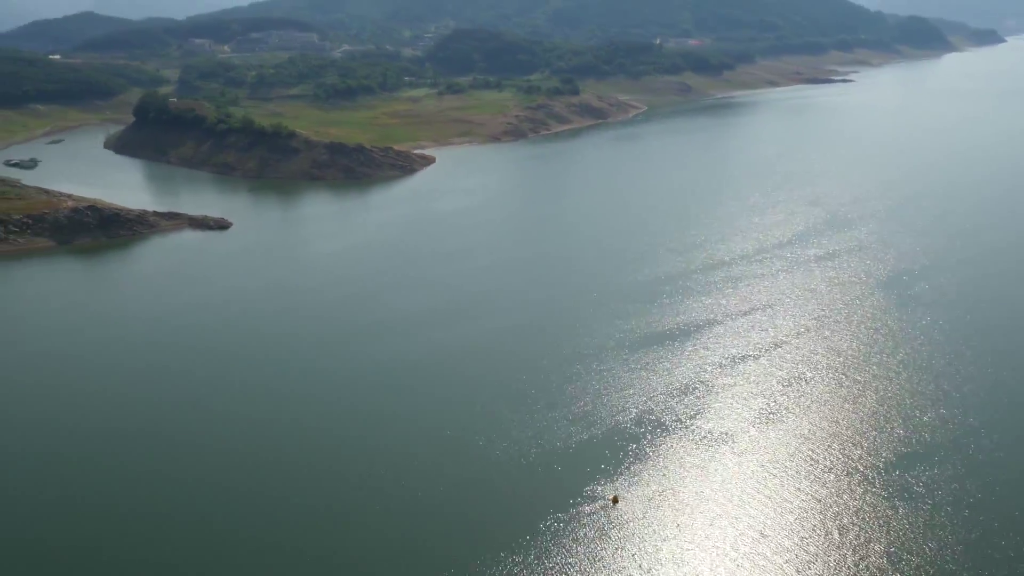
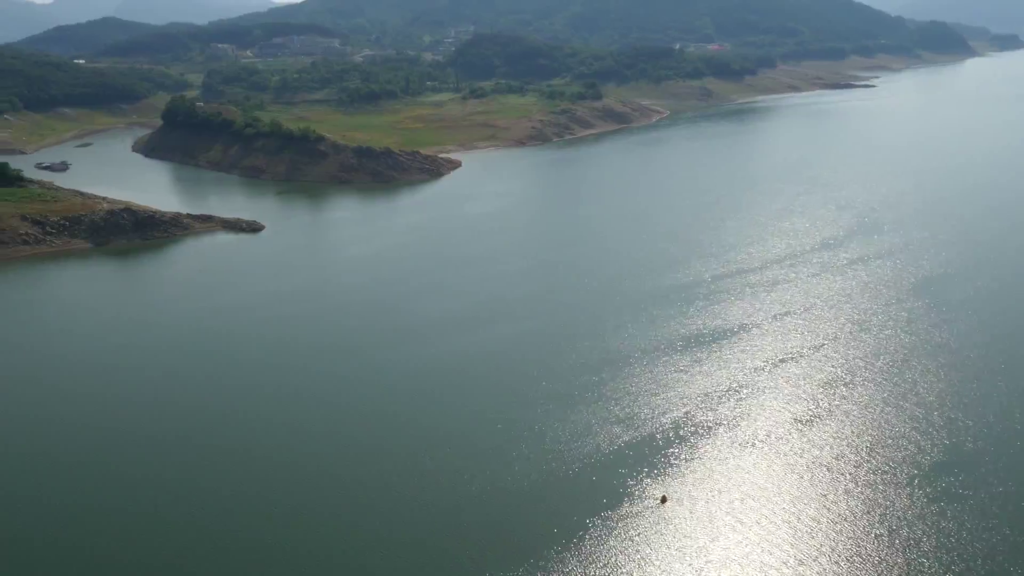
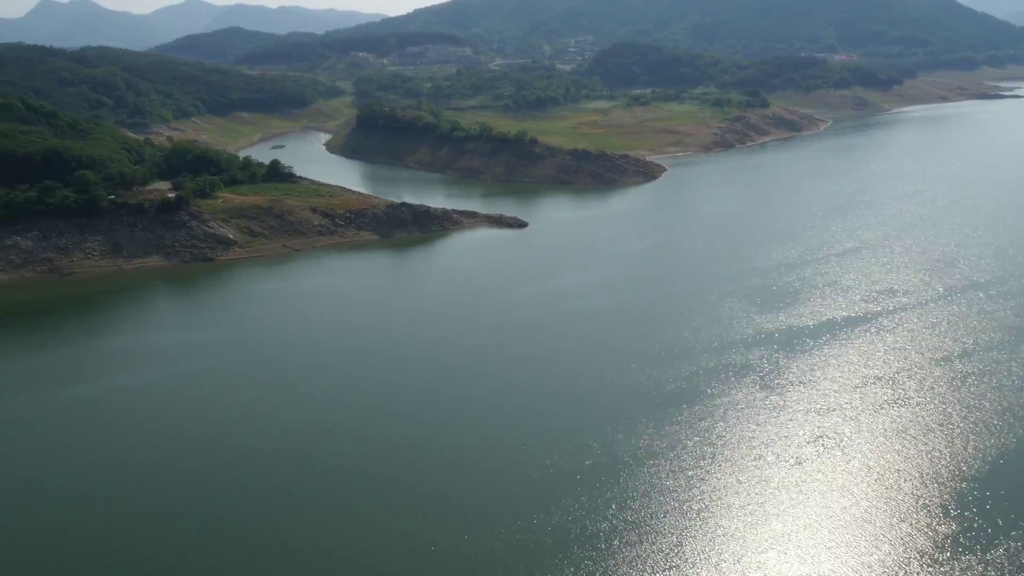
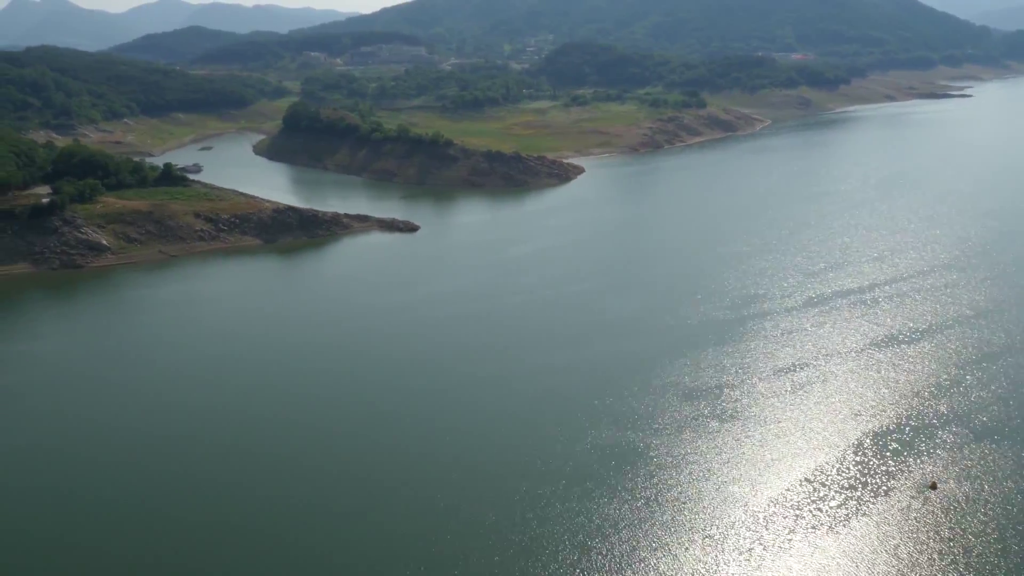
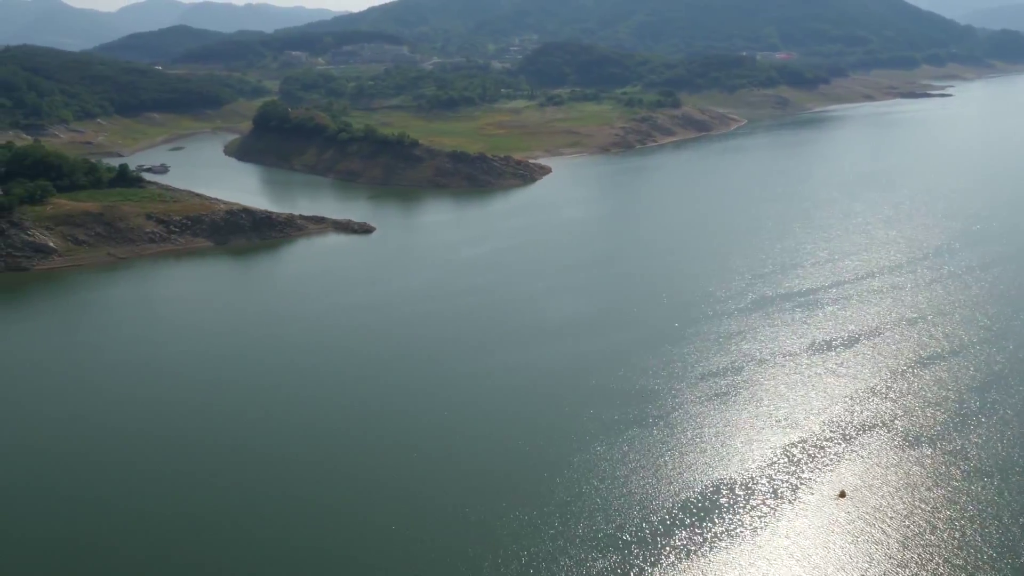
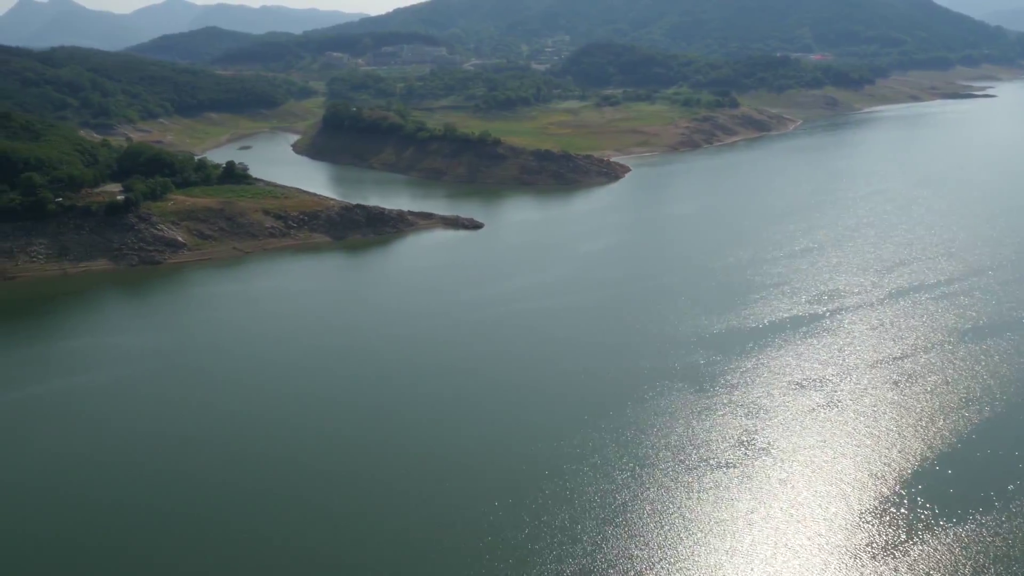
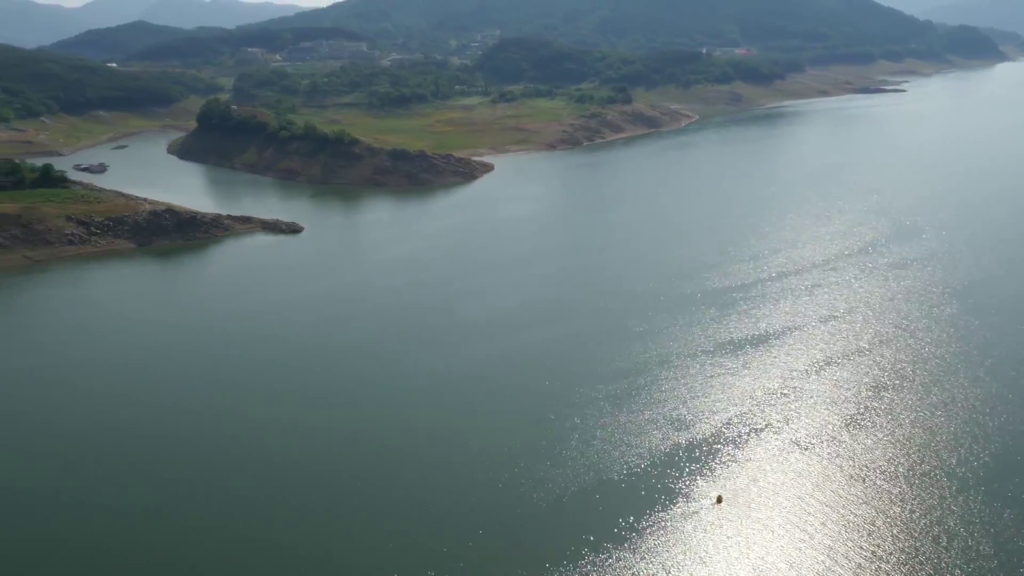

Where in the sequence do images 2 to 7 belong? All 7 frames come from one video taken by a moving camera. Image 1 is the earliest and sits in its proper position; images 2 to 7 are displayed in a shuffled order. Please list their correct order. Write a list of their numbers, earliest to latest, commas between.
2, 7, 5, 4, 6, 3
